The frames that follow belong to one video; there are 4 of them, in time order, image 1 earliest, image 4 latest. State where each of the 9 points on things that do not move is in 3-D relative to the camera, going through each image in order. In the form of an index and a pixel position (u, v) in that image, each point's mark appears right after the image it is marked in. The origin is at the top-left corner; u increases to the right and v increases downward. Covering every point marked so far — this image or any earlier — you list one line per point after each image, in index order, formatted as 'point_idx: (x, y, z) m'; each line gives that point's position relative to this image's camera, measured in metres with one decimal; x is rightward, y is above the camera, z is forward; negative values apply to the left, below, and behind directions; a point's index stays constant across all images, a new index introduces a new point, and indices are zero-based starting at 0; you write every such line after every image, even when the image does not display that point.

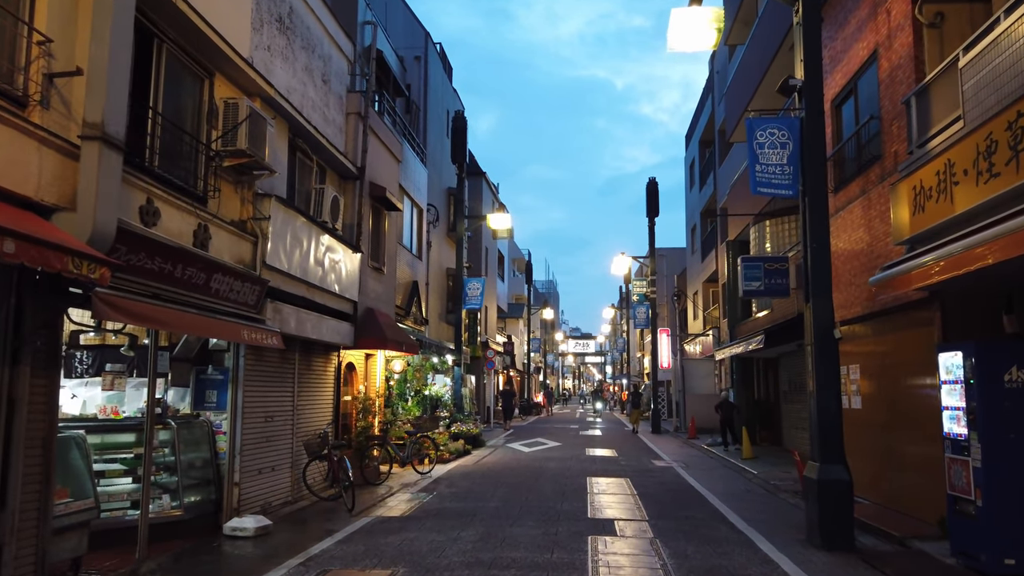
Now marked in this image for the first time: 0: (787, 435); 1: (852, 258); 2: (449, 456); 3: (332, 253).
0: (+6.8, -3.6, +19.2) m
1: (+4.9, +0.4, +11.3) m
2: (-1.4, -3.8, +17.5) m
3: (-2.9, +0.6, +12.7) m
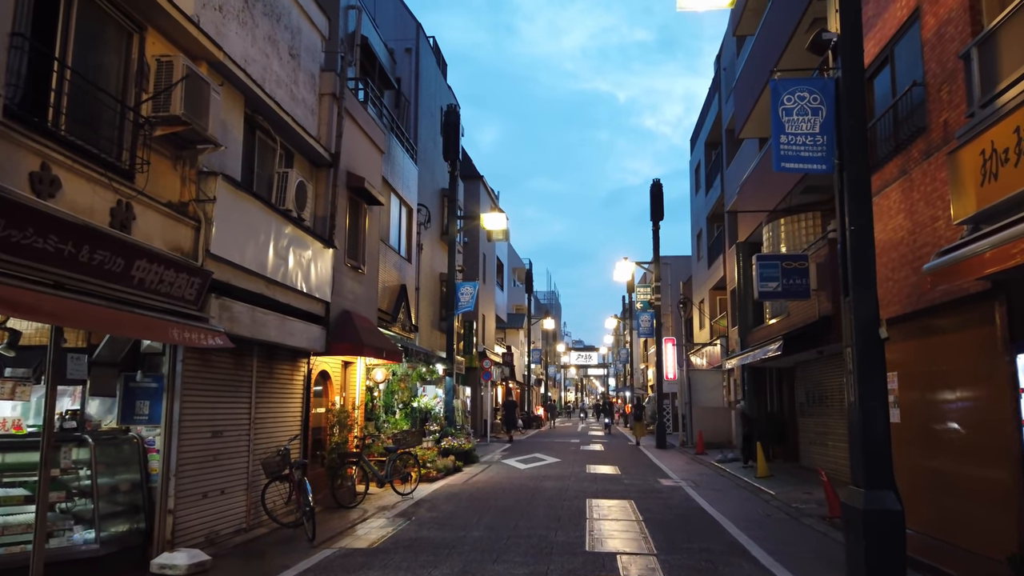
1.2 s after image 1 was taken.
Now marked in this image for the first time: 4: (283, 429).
0: (+6.6, -3.7, +17.7) m
1: (+4.8, +0.5, +9.9) m
2: (-1.6, -3.8, +16.1) m
3: (-3.0, +0.6, +11.2) m
4: (-3.3, -2.0, +11.2) m
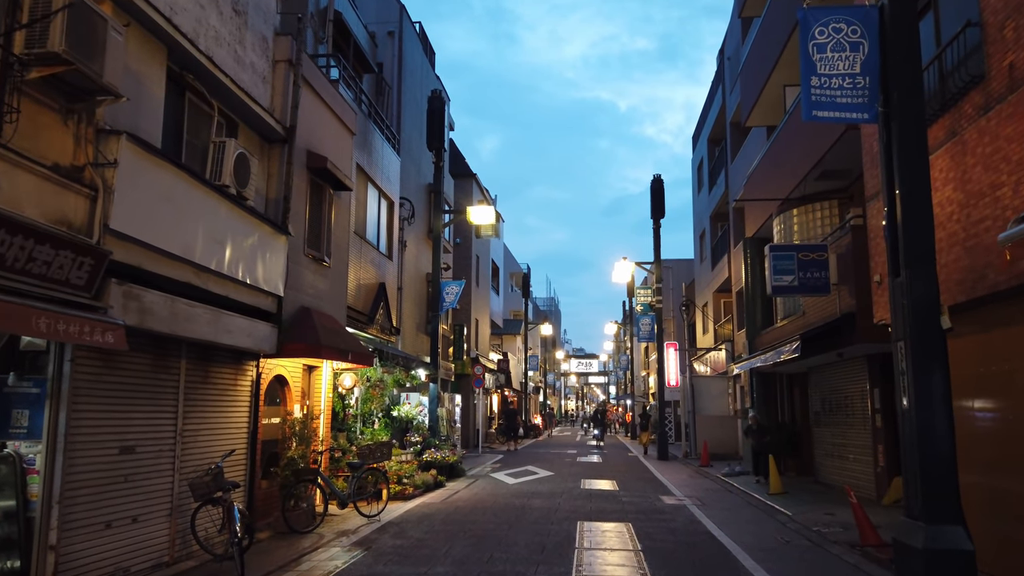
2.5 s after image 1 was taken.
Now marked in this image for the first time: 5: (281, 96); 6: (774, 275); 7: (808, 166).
0: (+6.4, -3.6, +16.1) m
1: (+4.5, +0.6, +8.3) m
2: (-1.8, -3.7, +14.5) m
3: (-3.3, +0.7, +9.7) m
4: (-3.6, -1.9, +9.6) m
5: (-3.3, +2.7, +11.1) m
6: (+4.3, +0.2, +12.7) m
7: (+5.4, +2.2, +14.3) m
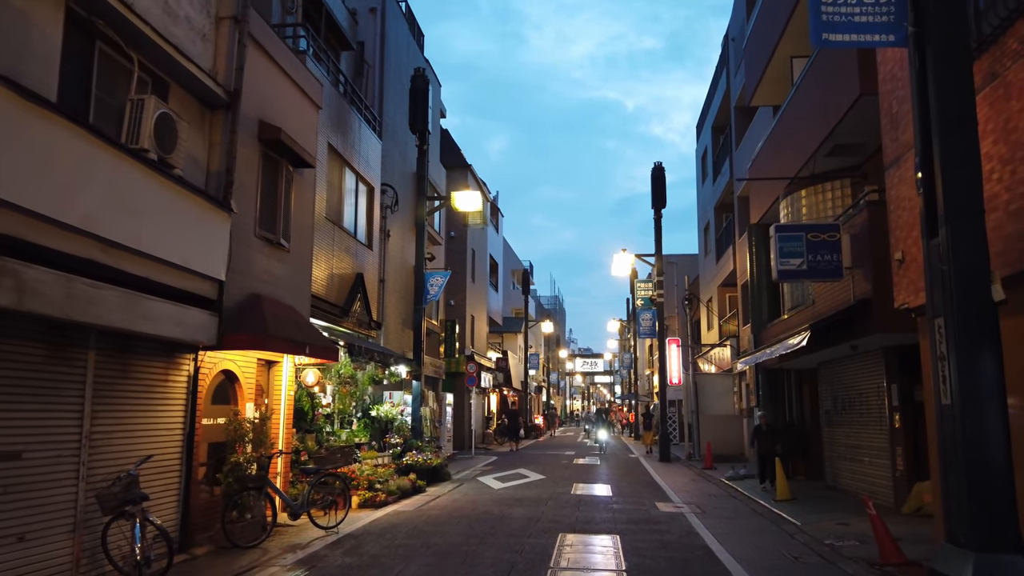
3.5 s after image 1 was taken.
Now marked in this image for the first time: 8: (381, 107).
0: (+6.1, -3.4, +14.8) m
1: (+4.1, +0.9, +7.0) m
2: (-2.1, -3.5, +13.2) m
3: (-3.7, +0.9, +8.5) m
4: (-3.9, -1.7, +8.4) m
5: (-3.6, +2.9, +9.9) m
6: (+3.9, +0.4, +11.4) m
7: (+5.1, +2.5, +13.1) m
8: (-3.3, +4.6, +19.6) m
